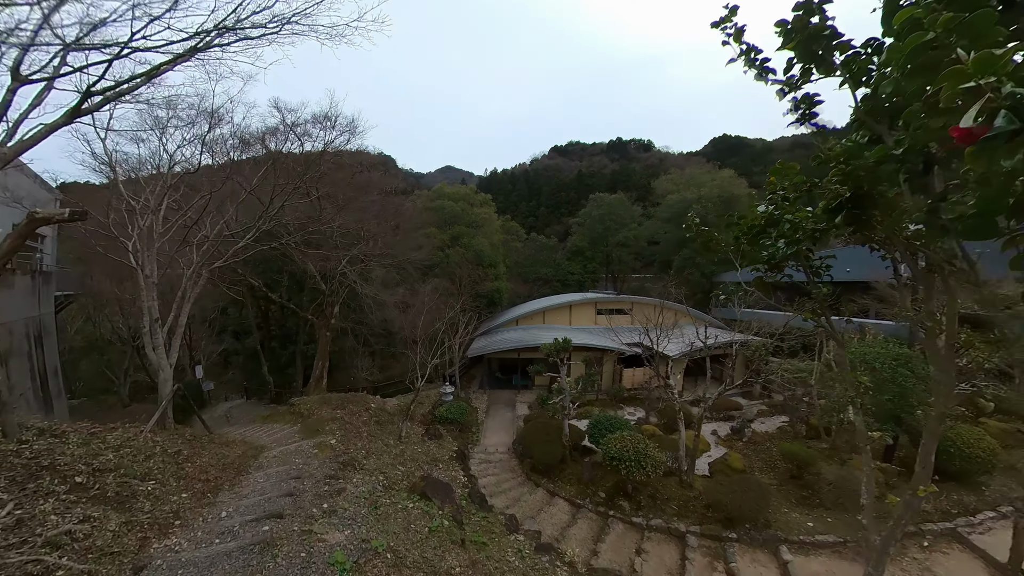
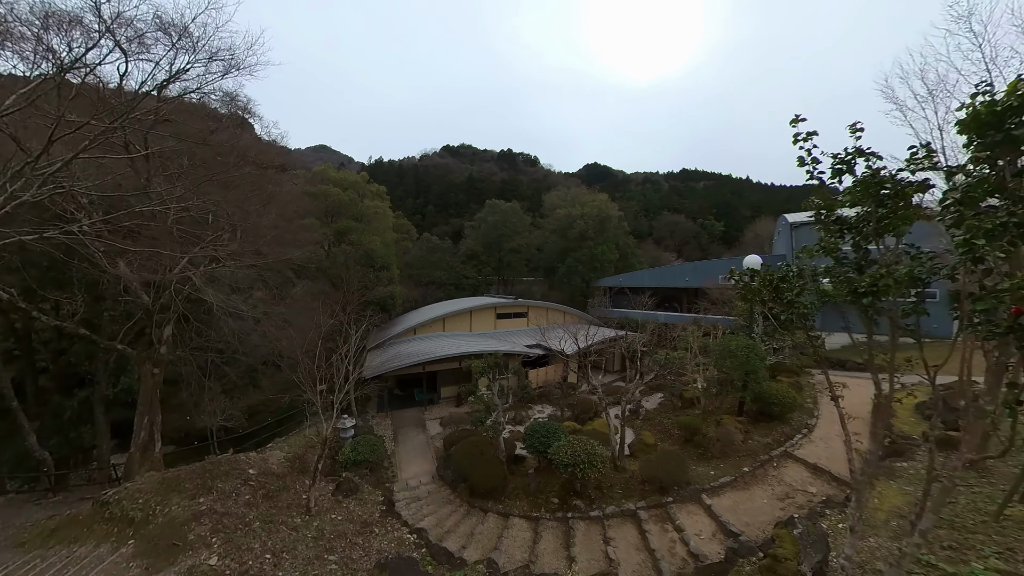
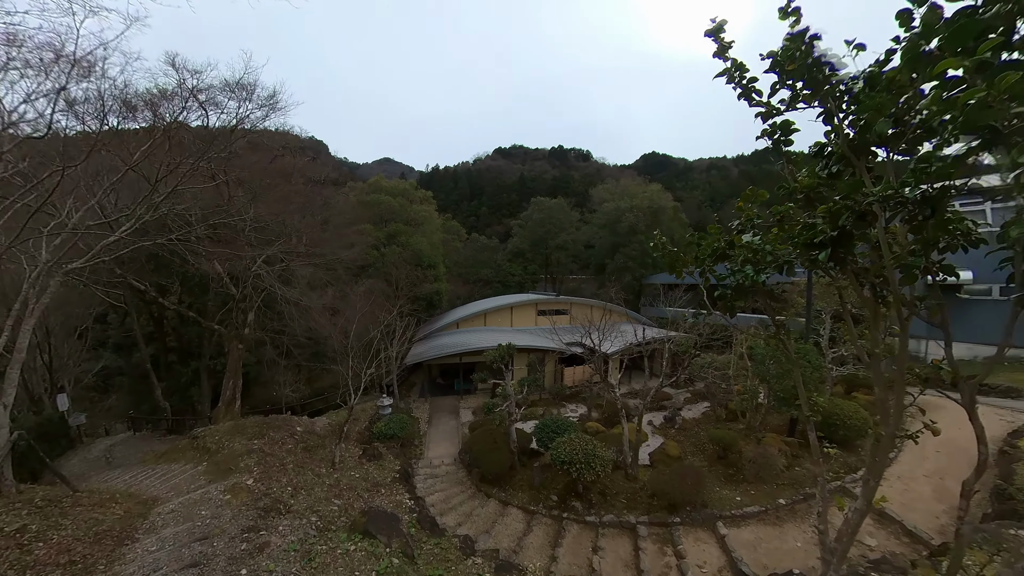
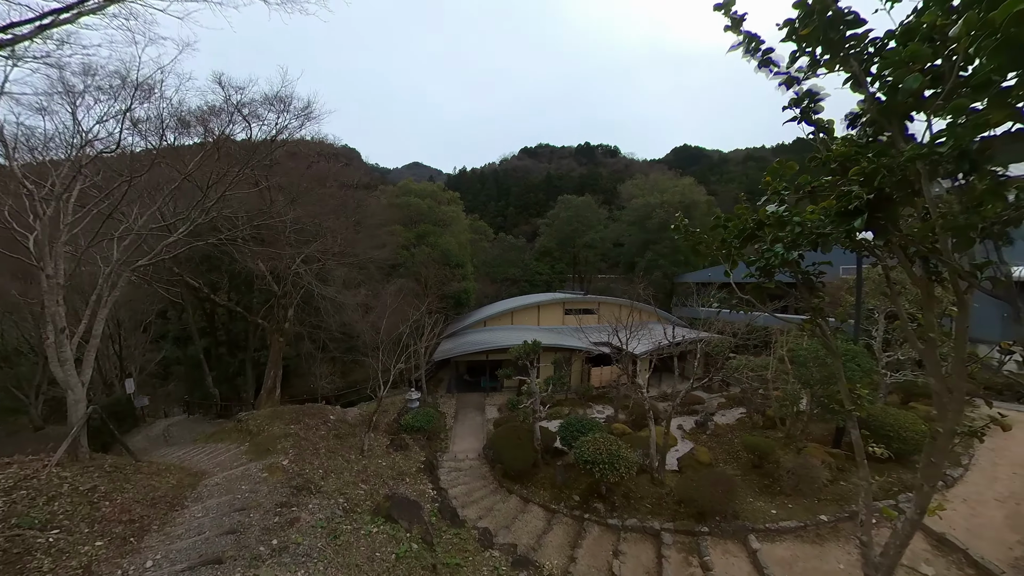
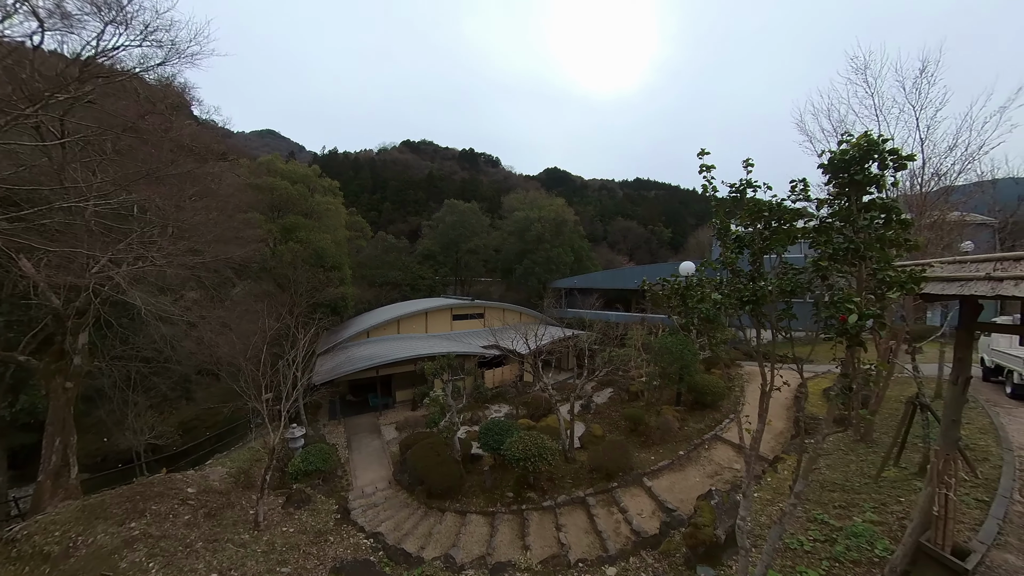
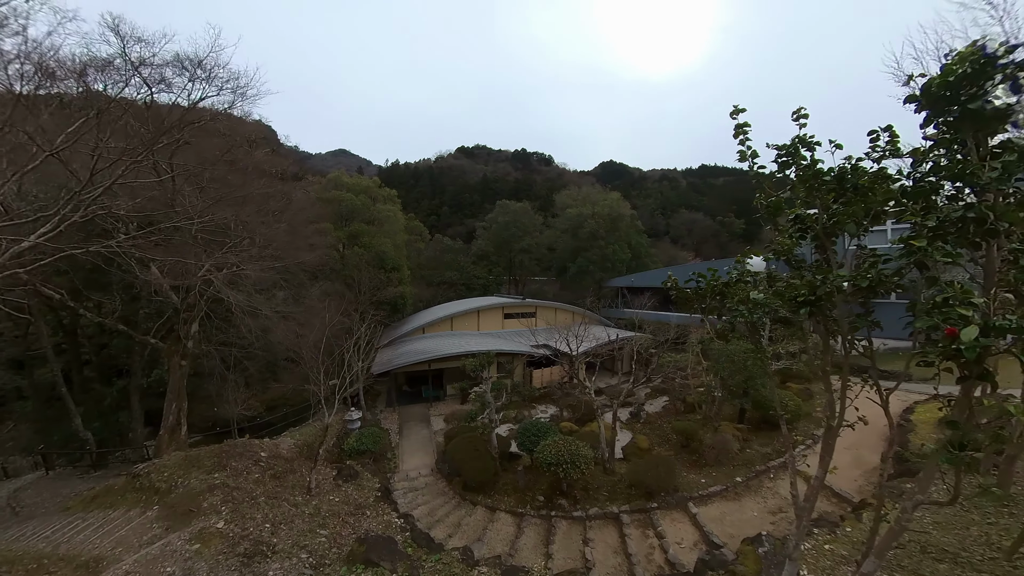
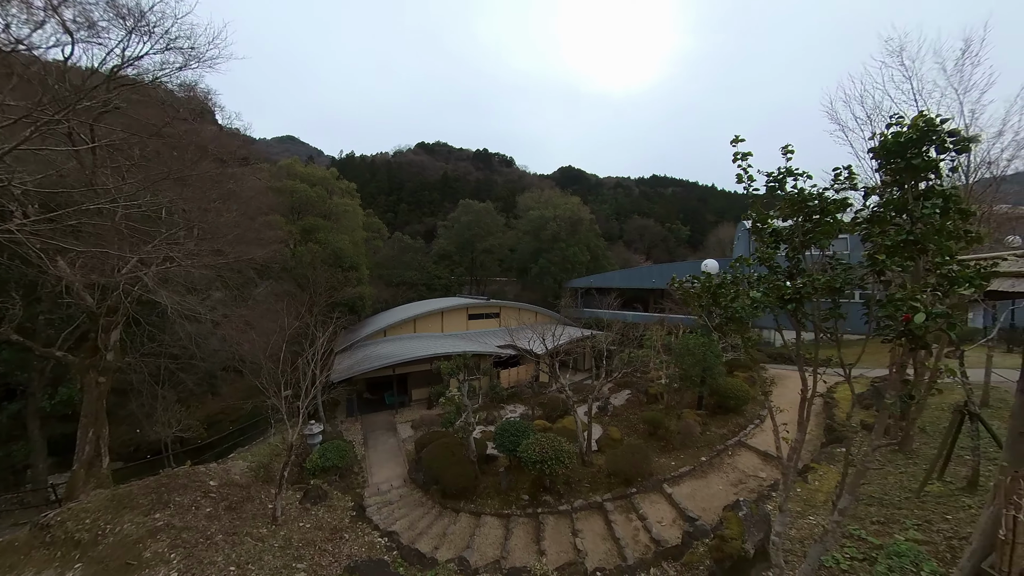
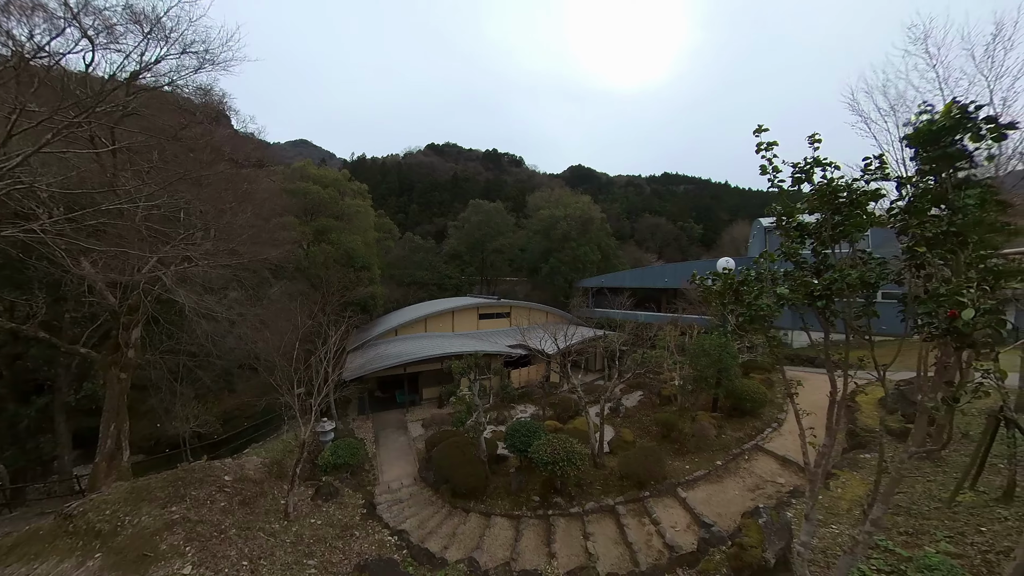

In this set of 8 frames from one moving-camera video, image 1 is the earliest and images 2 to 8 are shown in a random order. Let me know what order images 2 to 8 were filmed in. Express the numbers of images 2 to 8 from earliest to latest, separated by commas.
4, 3, 6, 2, 8, 7, 5
